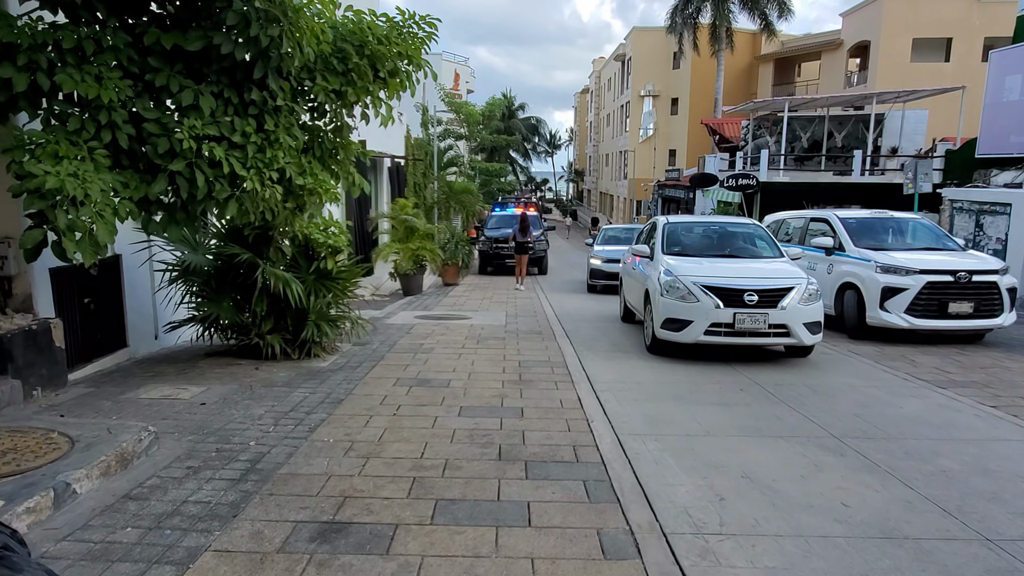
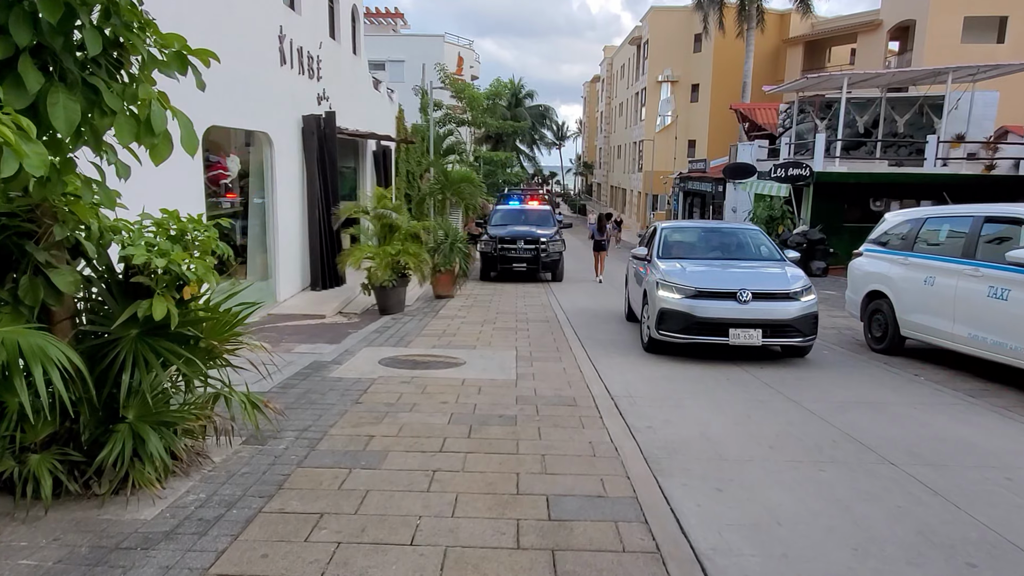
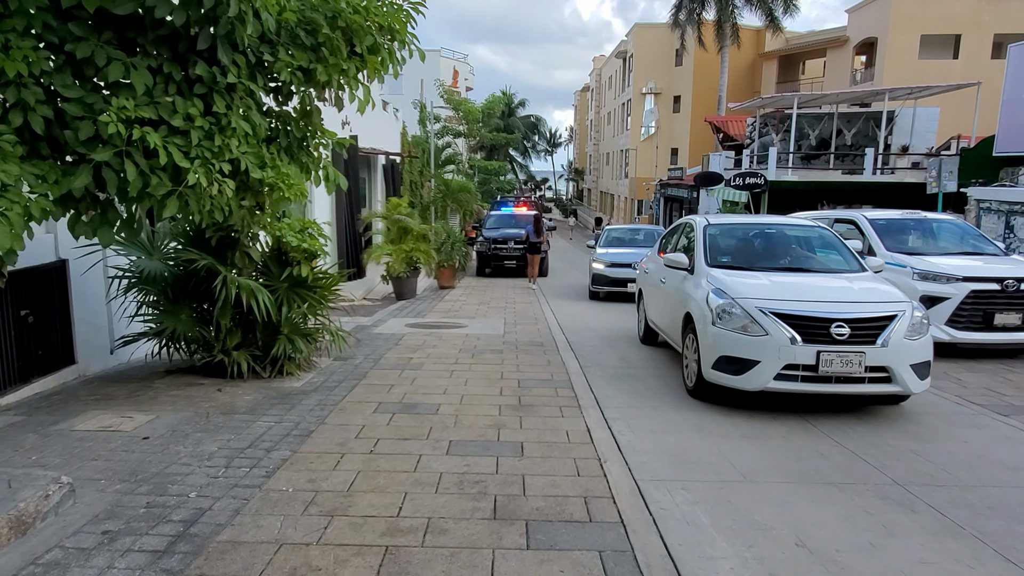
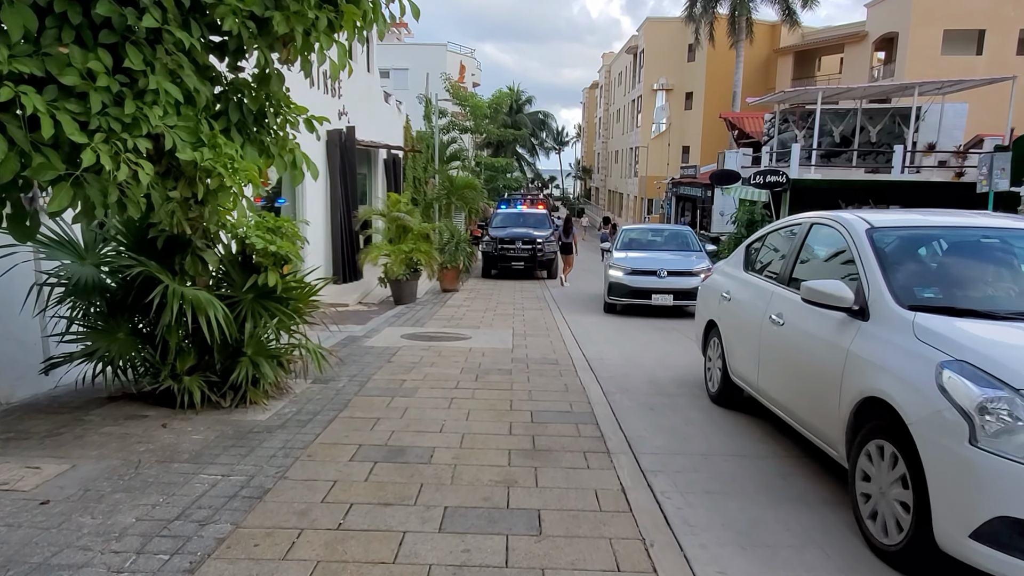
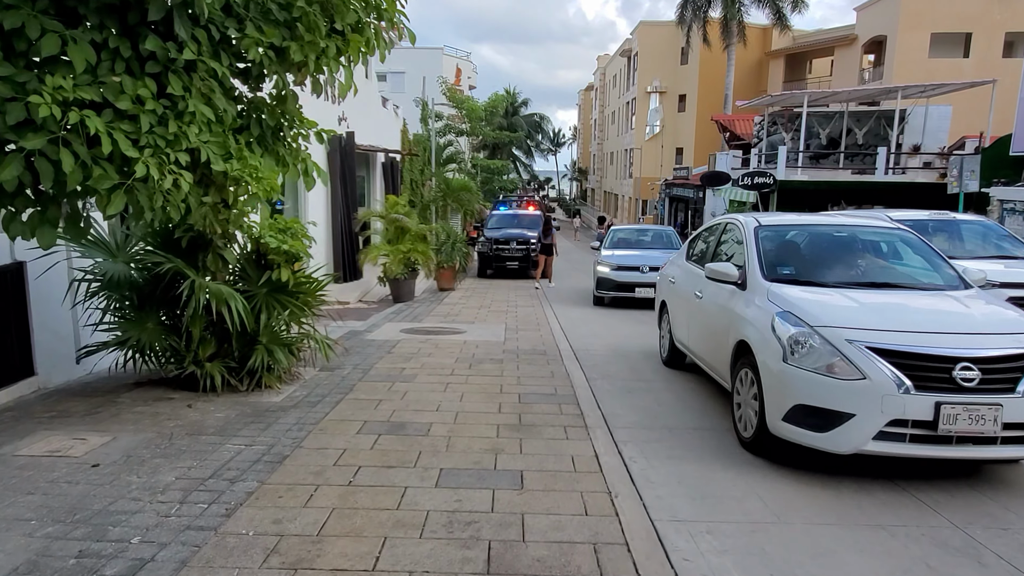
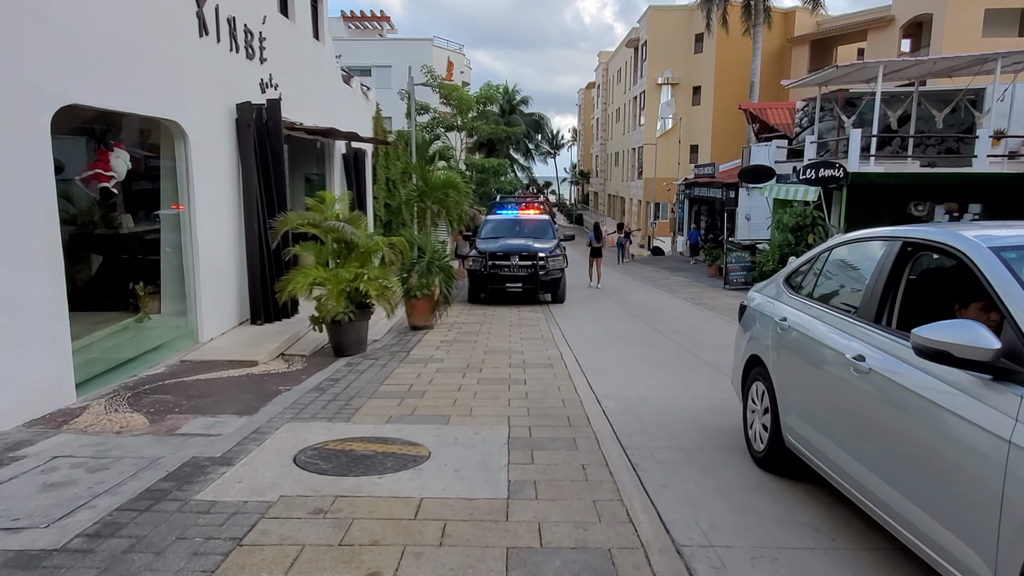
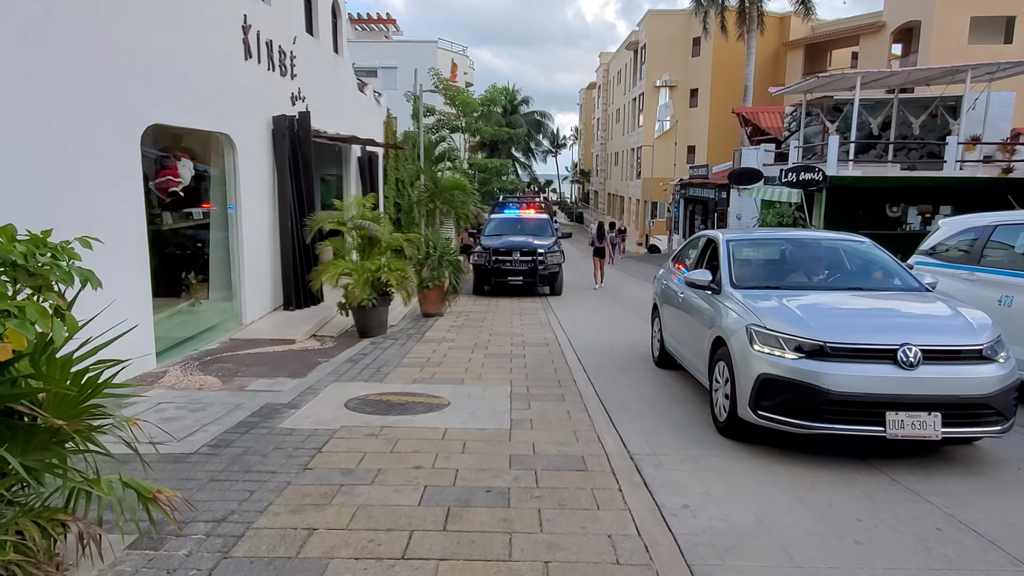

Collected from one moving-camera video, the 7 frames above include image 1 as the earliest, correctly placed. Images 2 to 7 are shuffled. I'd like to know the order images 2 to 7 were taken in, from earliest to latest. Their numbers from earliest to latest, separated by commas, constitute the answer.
3, 5, 4, 2, 7, 6
